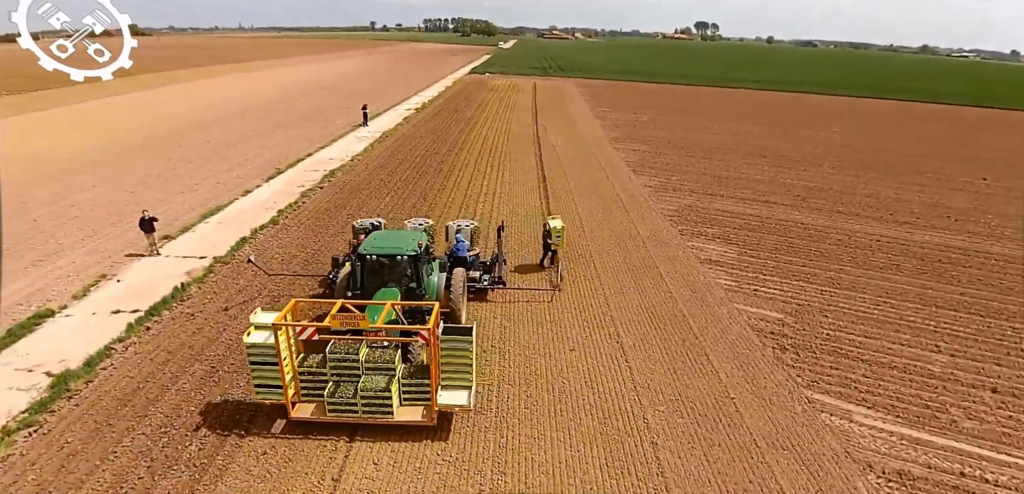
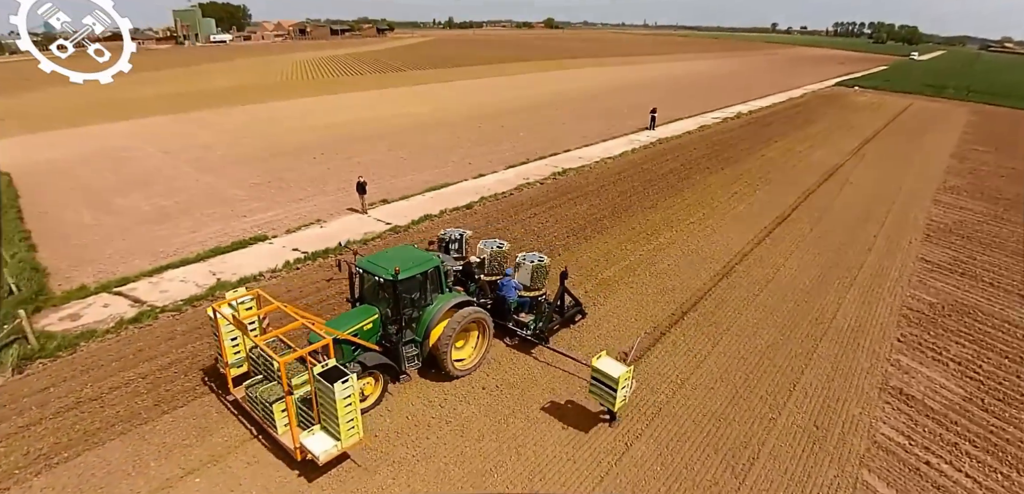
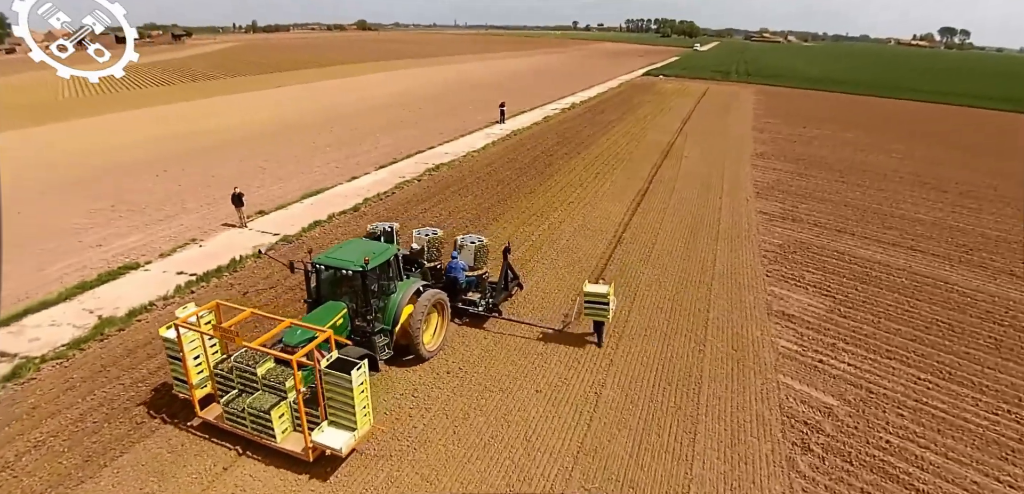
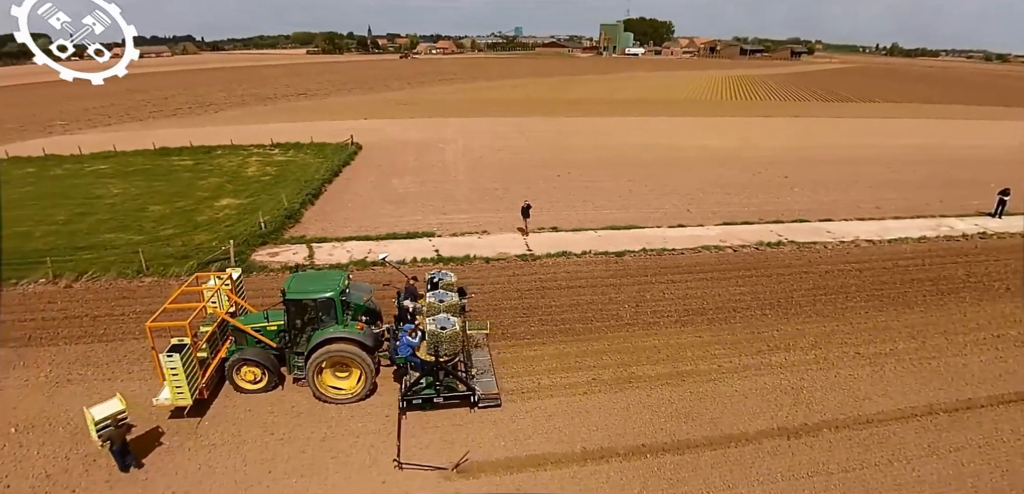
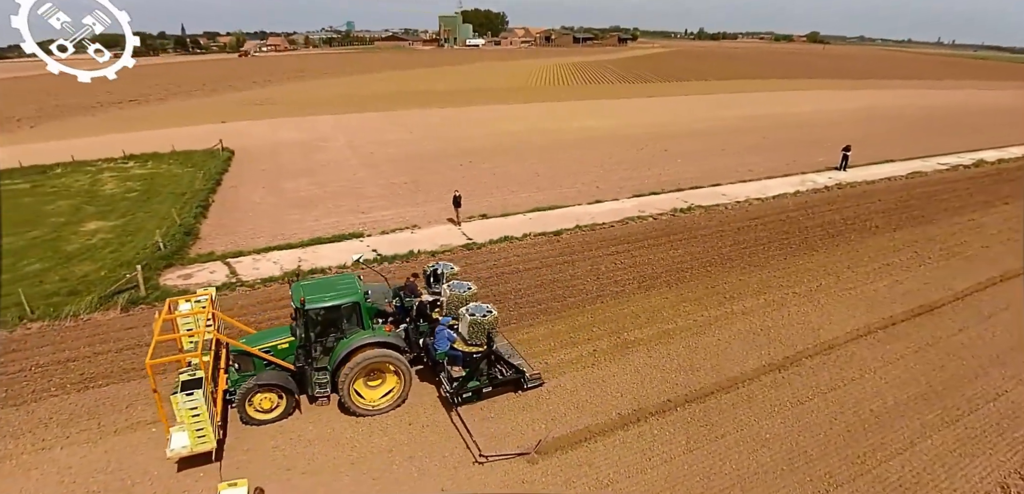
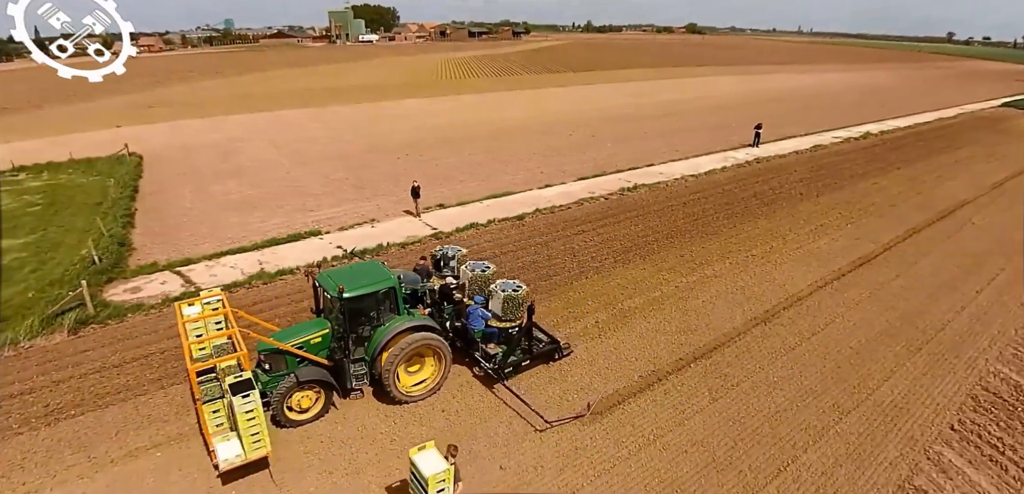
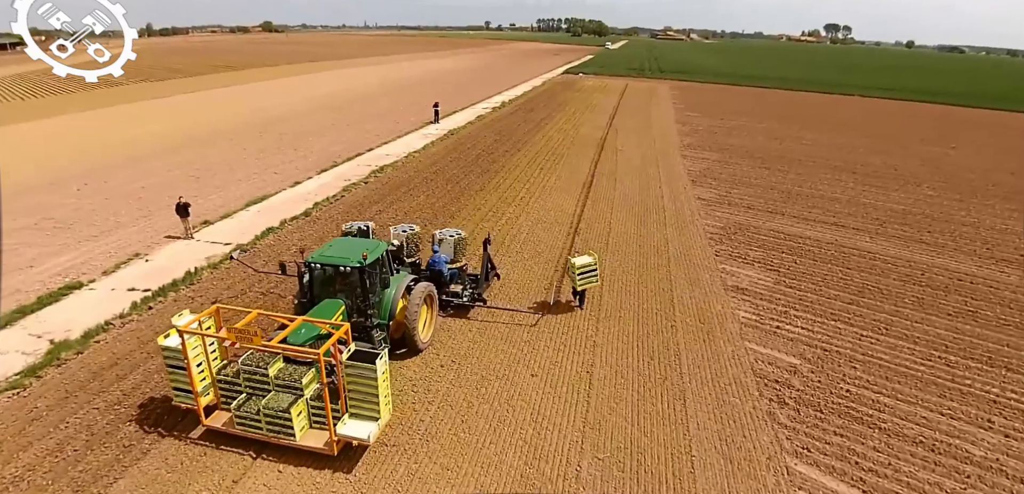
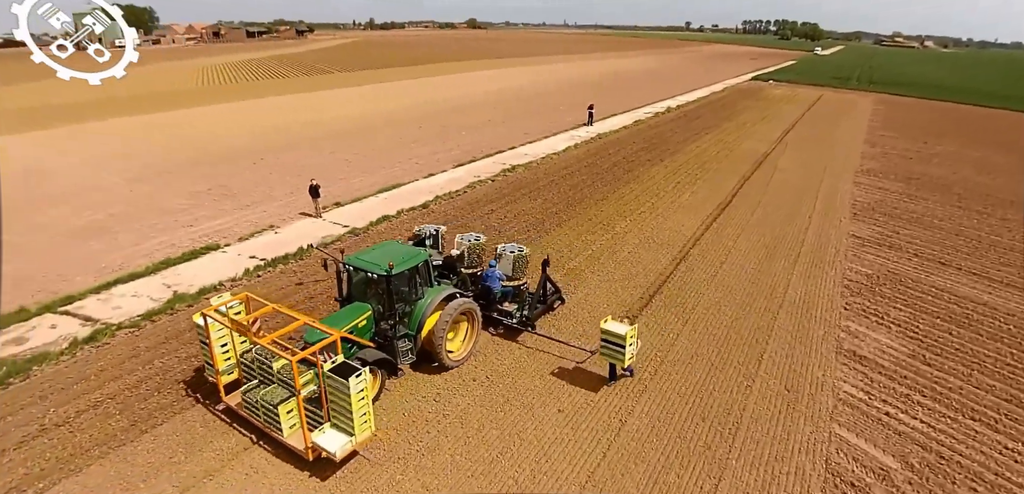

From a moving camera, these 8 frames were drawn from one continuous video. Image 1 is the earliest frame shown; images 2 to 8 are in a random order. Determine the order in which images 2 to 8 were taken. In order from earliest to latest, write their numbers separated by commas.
7, 3, 8, 2, 6, 5, 4
